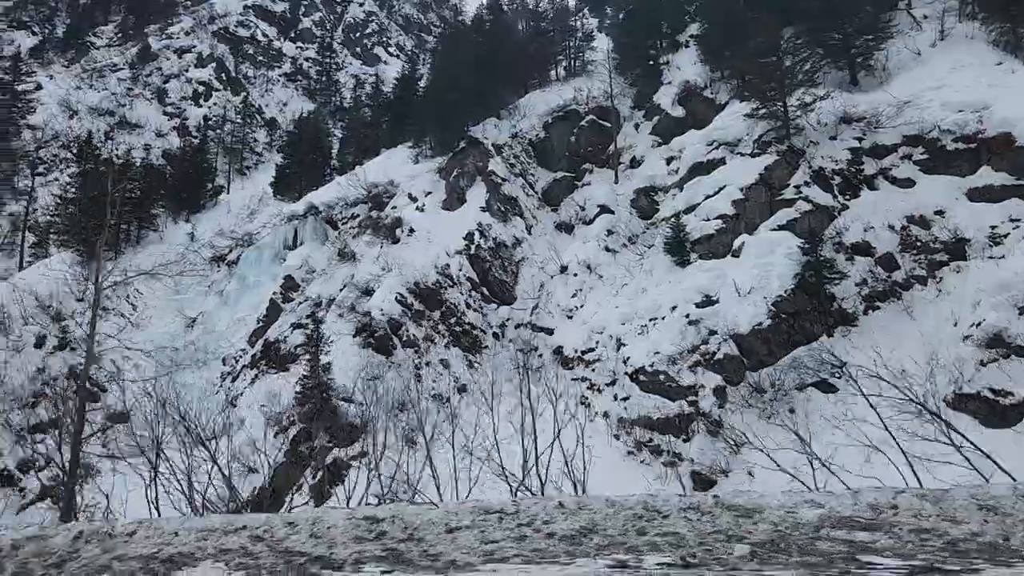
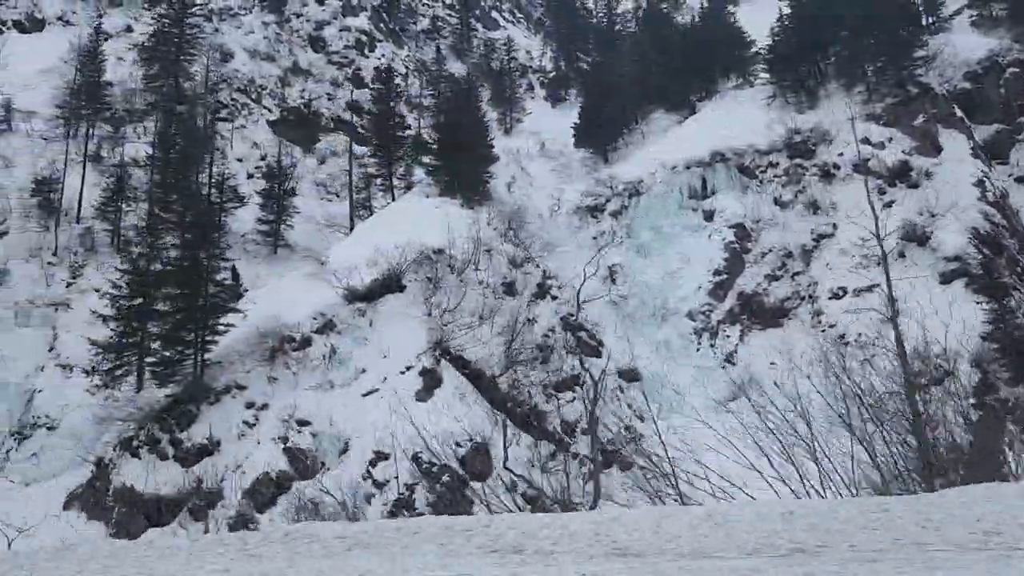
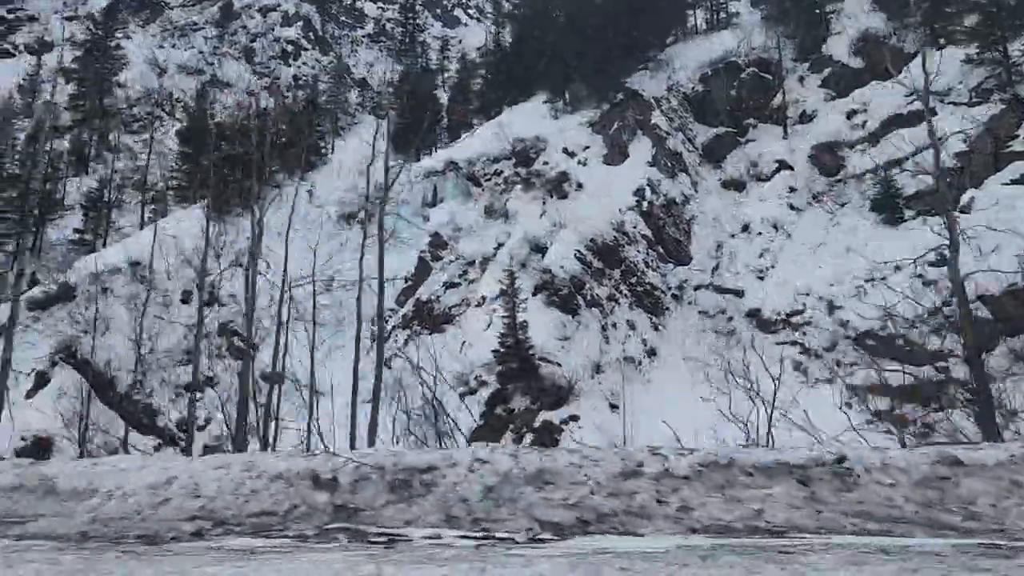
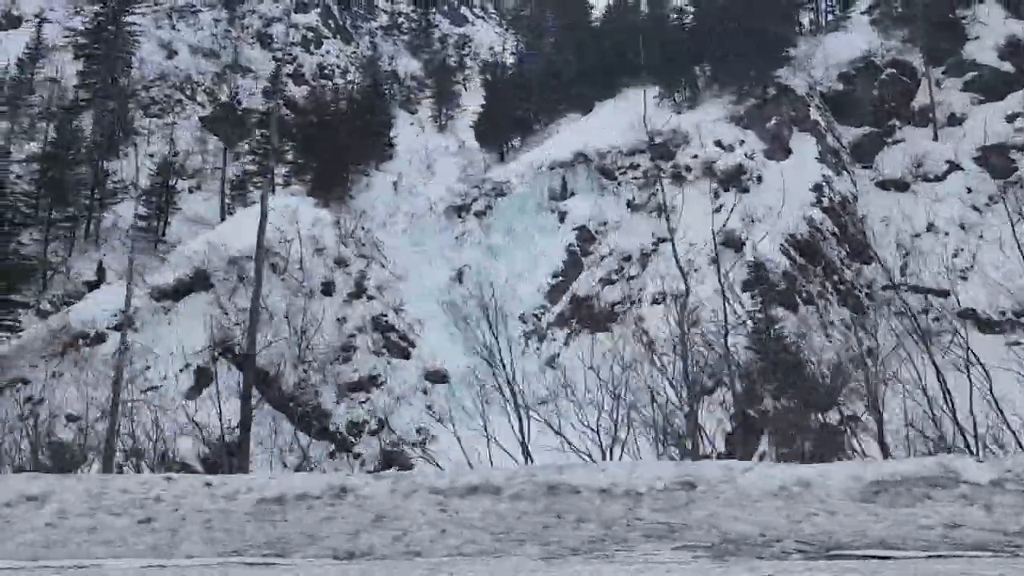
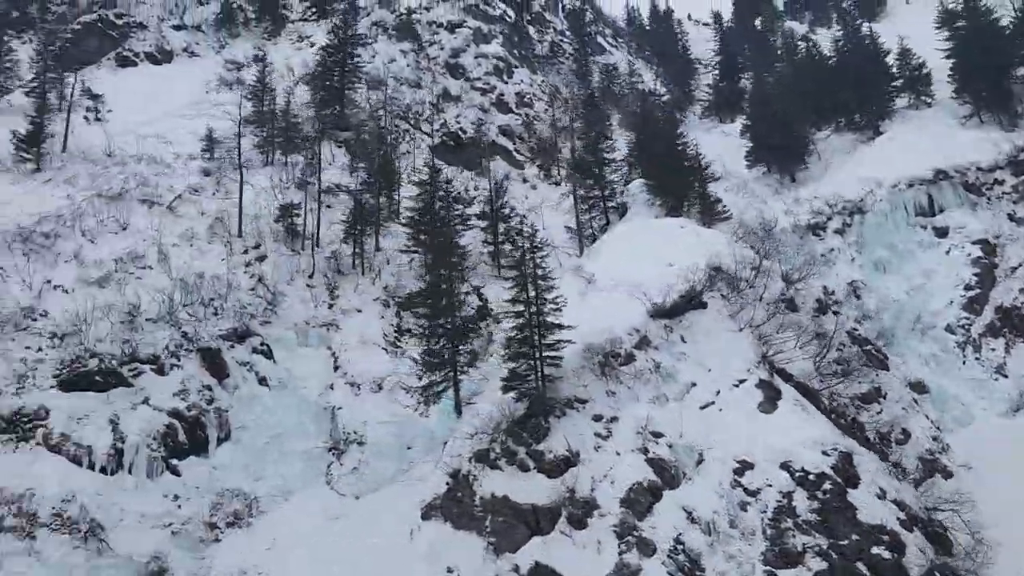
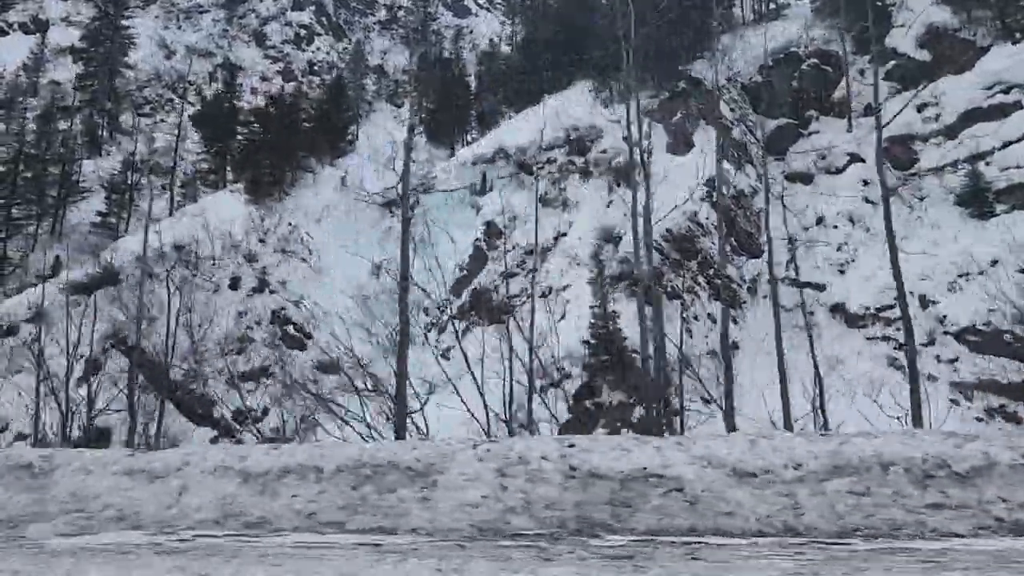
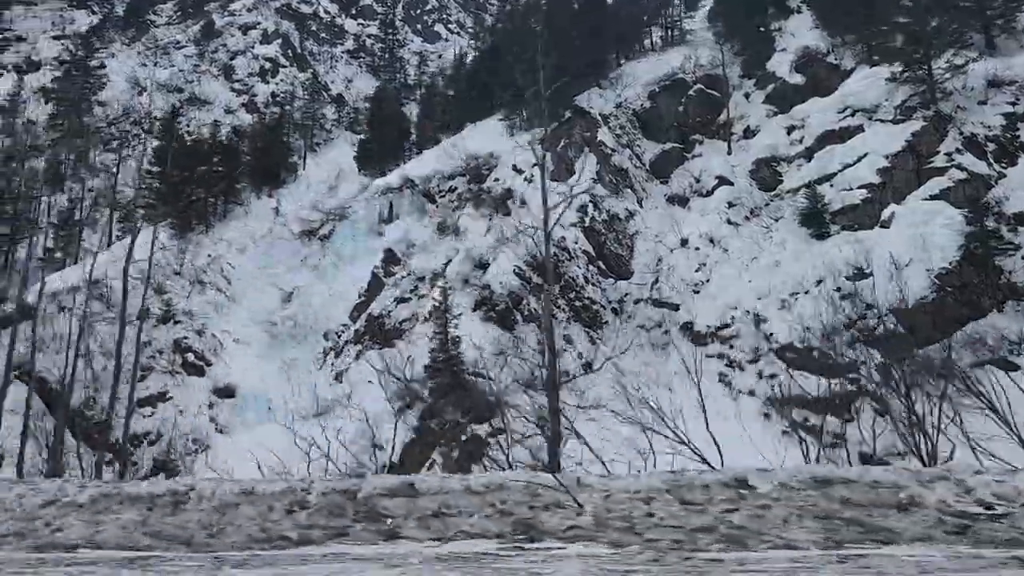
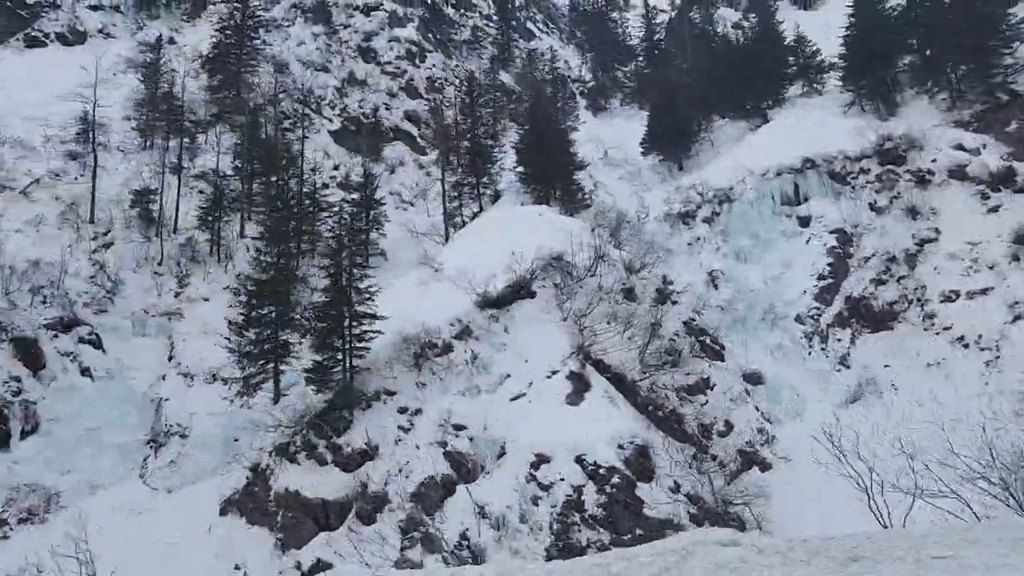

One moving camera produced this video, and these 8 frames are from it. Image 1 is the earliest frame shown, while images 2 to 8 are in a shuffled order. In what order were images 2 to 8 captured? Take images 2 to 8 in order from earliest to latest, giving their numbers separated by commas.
7, 3, 6, 4, 2, 8, 5
